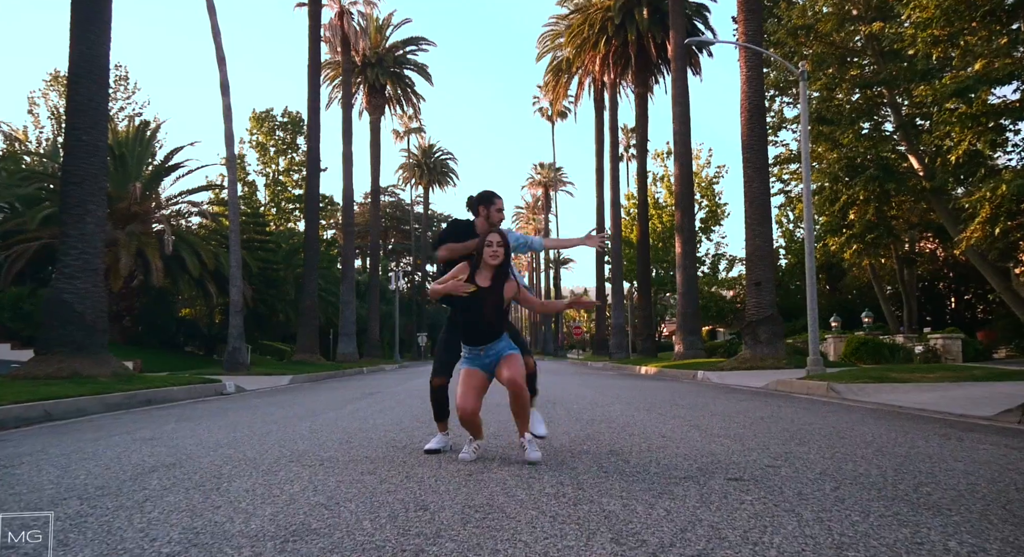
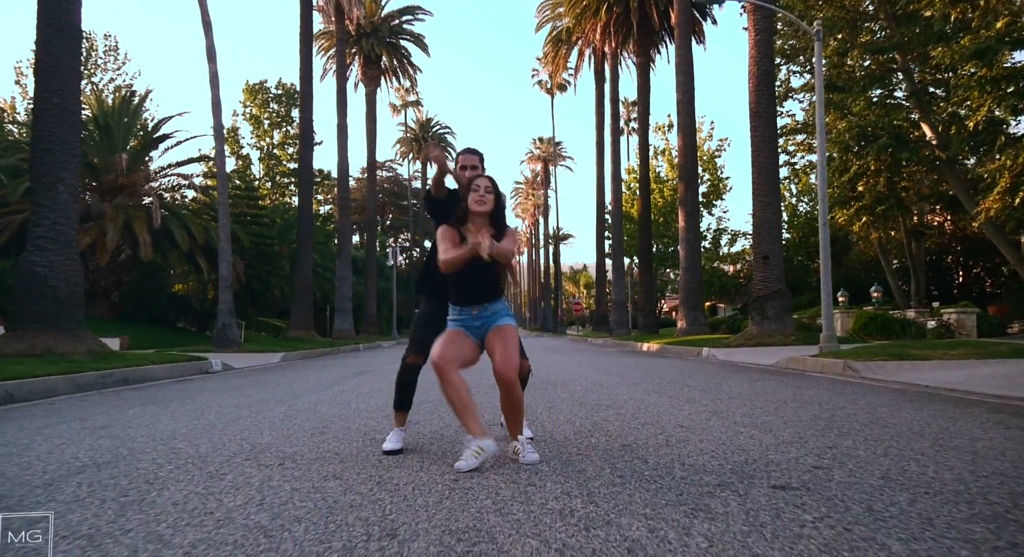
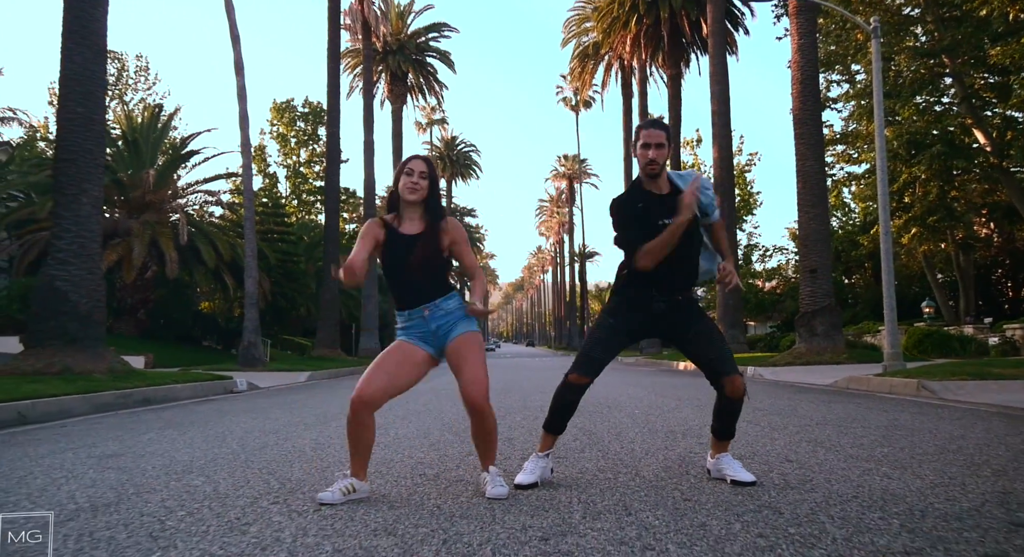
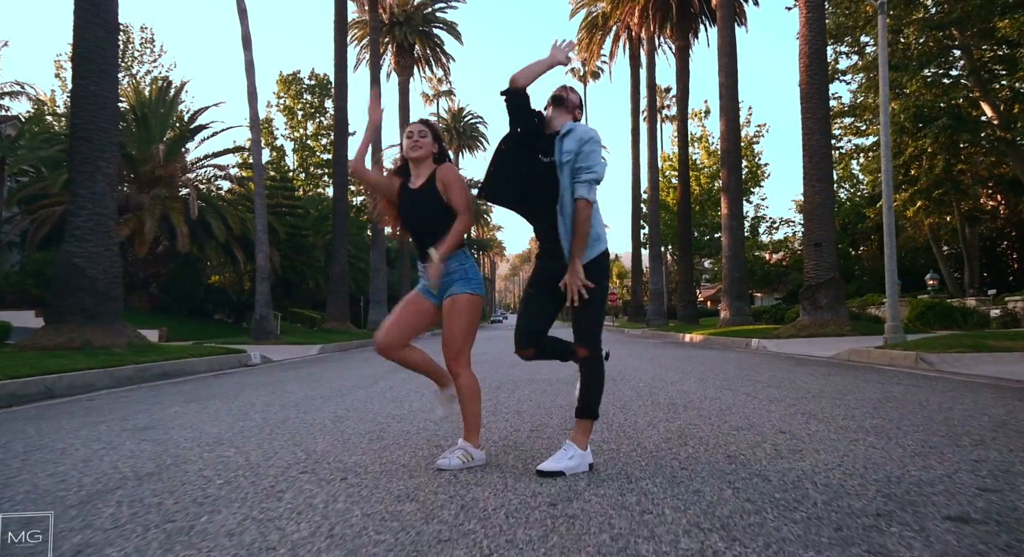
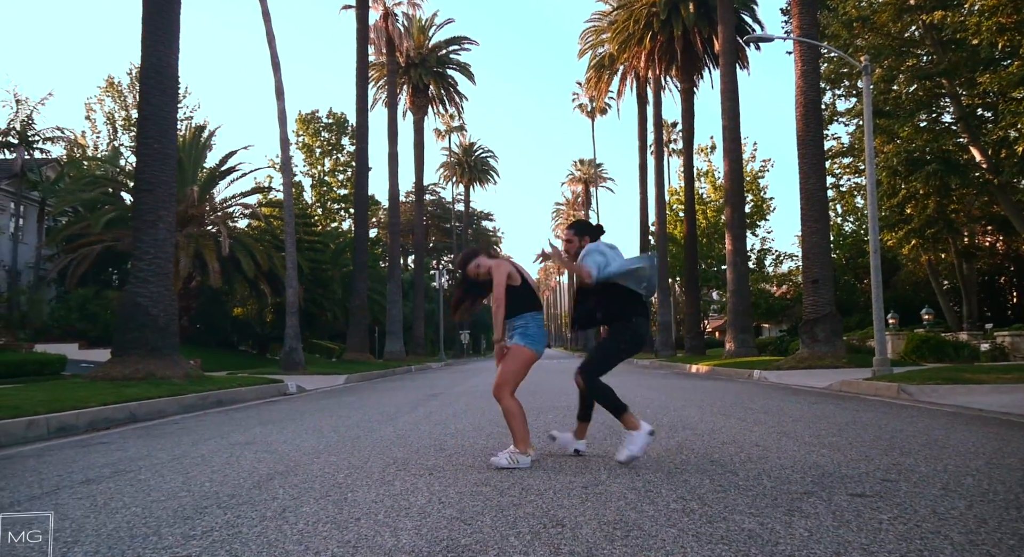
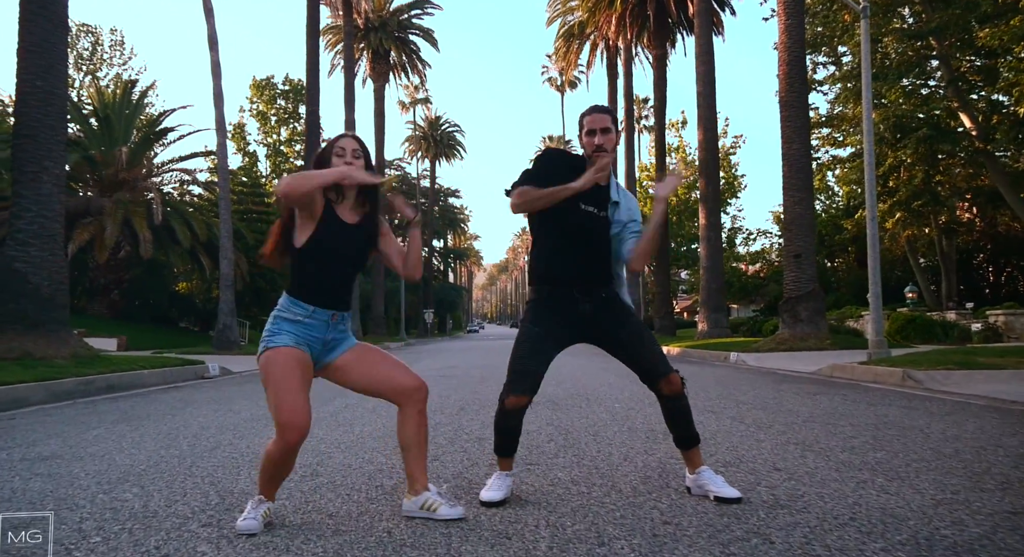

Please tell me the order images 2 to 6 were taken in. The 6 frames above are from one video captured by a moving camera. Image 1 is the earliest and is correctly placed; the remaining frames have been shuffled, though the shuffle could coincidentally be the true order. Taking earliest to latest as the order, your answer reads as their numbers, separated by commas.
2, 6, 3, 5, 4
